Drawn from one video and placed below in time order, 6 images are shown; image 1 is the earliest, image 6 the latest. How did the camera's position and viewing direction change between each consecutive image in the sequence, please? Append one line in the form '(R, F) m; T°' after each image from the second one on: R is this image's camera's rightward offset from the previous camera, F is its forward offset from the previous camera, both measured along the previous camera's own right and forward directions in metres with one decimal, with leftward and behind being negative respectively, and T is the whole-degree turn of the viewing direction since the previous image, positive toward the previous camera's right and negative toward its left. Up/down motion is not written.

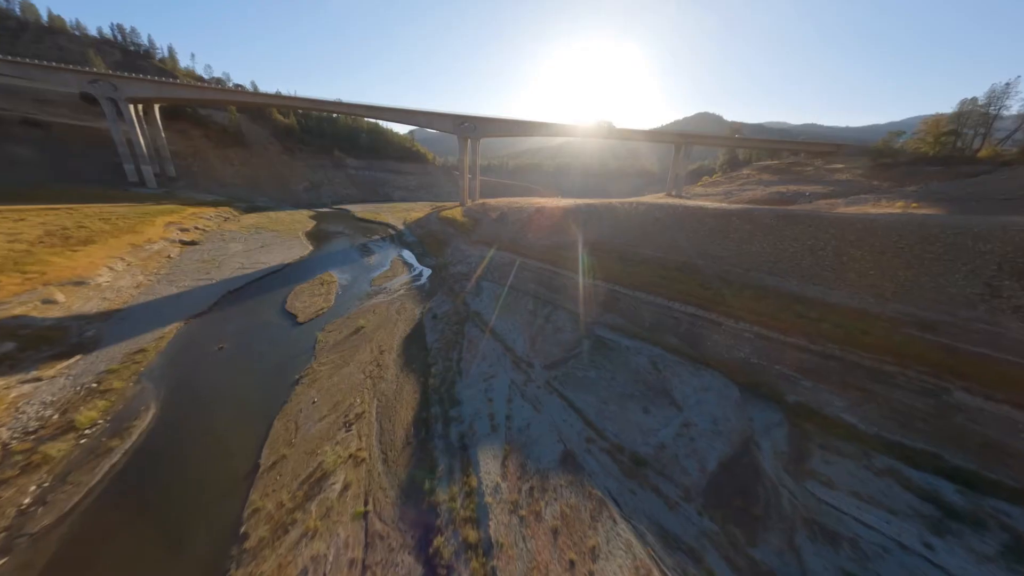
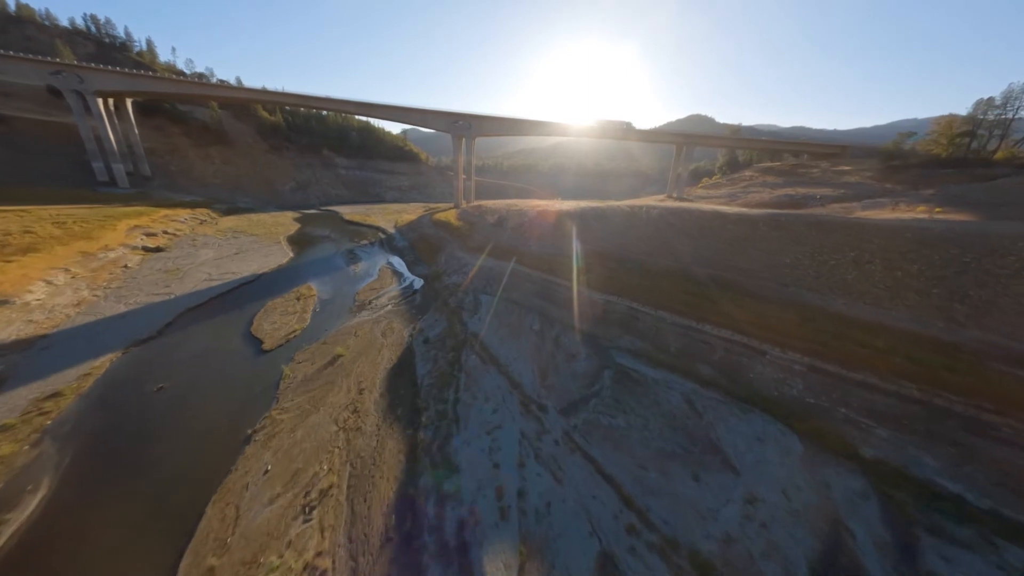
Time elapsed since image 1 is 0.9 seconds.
(-0.6, +2.8) m; +1°
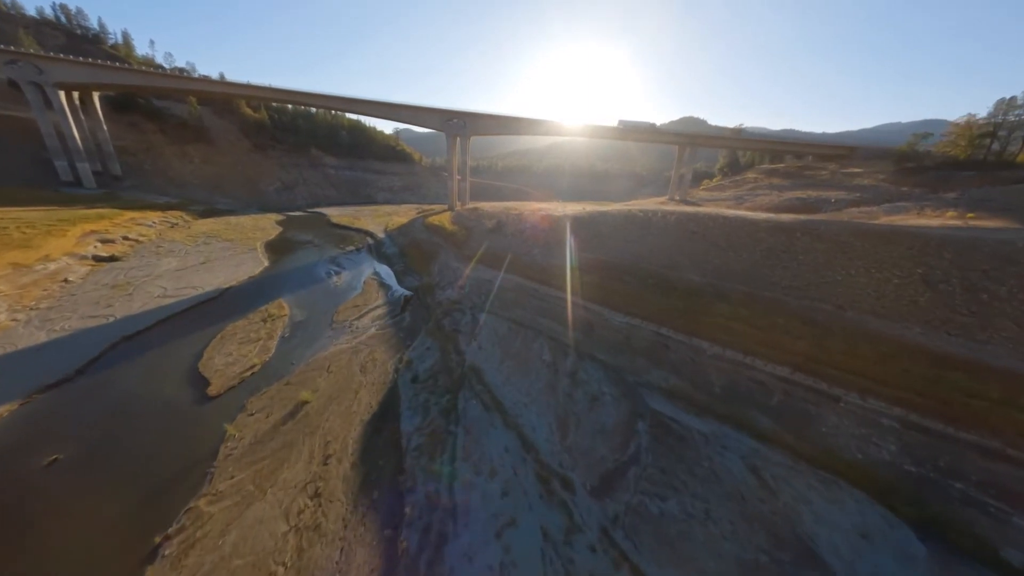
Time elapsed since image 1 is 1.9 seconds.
(-0.6, +3.1) m; +1°
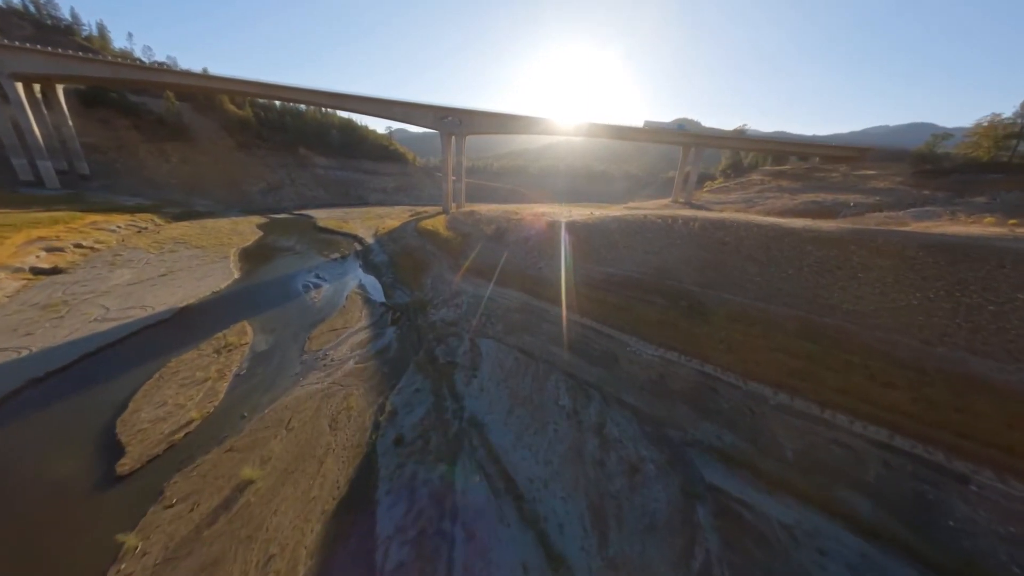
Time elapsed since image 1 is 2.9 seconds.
(-0.6, +3.1) m; +1°
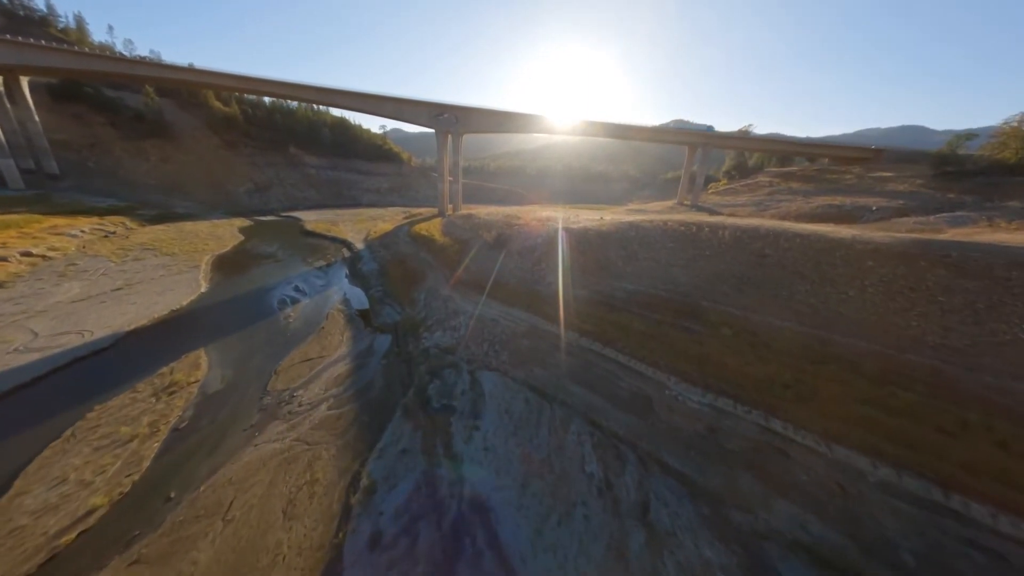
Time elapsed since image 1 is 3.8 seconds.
(-0.5, +2.9) m; +1°
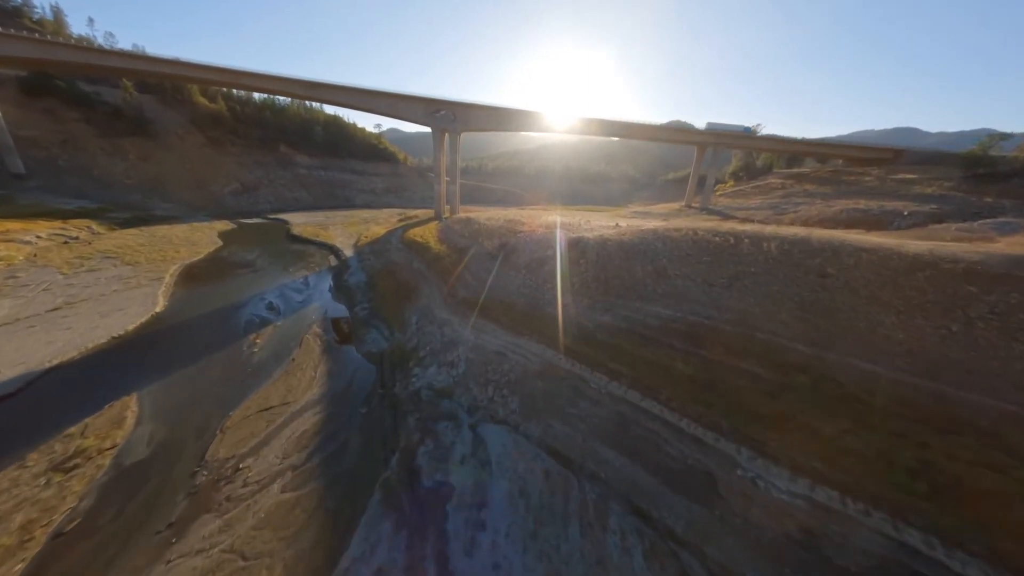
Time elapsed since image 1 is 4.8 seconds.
(-0.6, +3.1) m; 0°
